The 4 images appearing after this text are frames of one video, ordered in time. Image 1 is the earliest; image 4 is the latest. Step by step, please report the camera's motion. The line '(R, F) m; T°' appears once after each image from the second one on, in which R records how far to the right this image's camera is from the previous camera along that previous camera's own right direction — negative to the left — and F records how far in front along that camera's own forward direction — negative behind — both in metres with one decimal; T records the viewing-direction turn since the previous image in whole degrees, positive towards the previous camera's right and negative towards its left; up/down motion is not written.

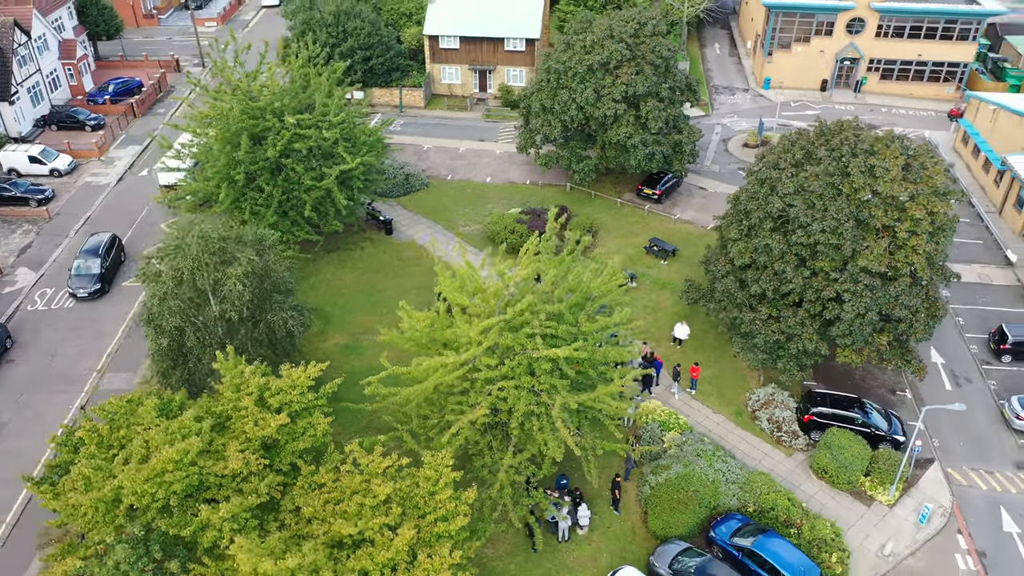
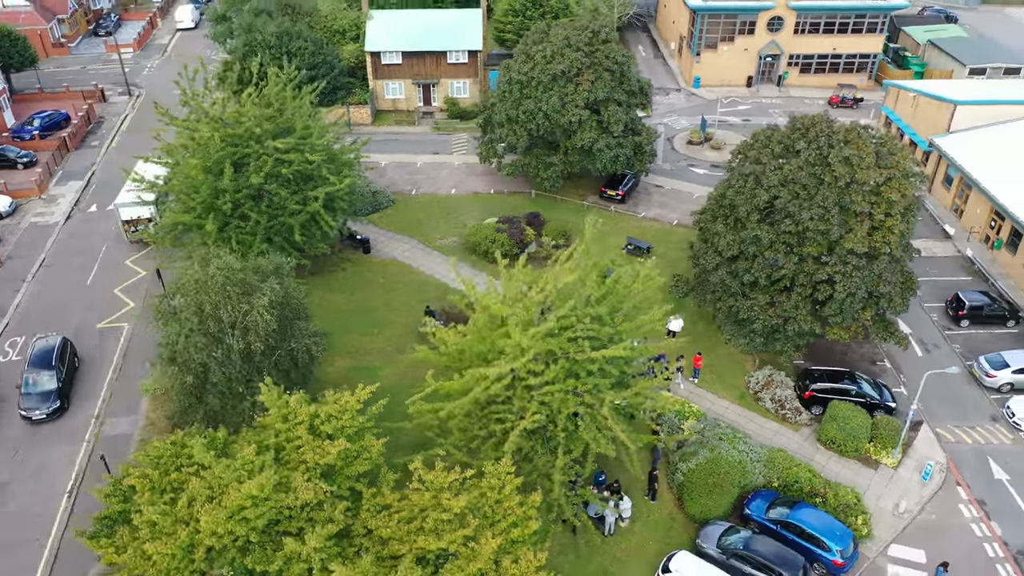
(-4.0, -0.4) m; +7°
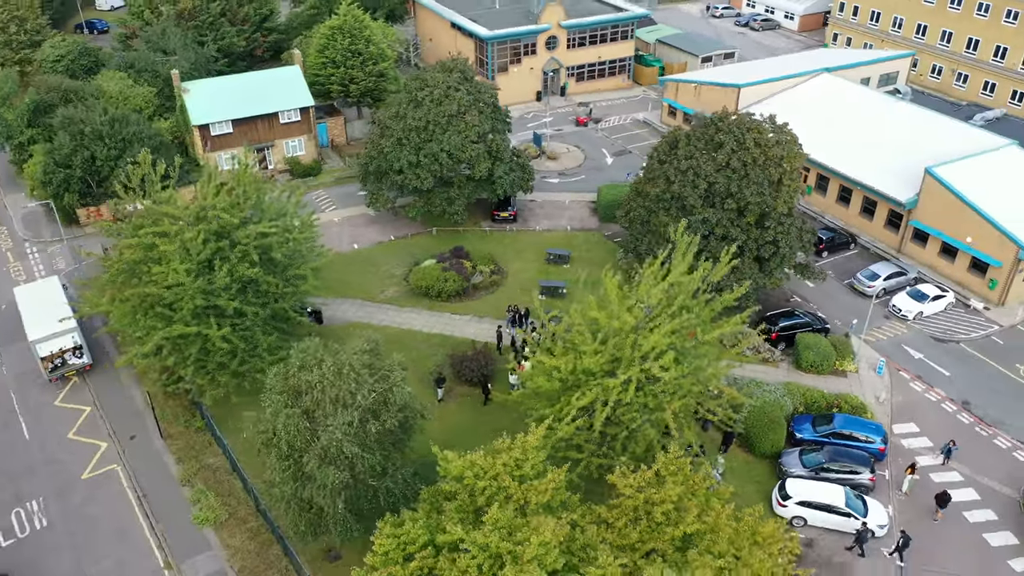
(-13.3, +0.4) m; +22°
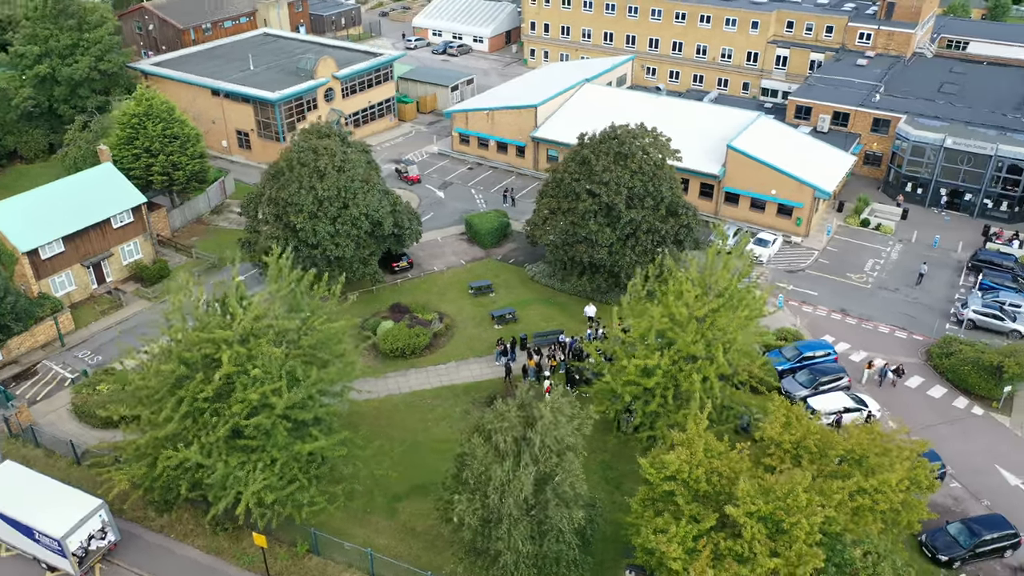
(-16.3, +1.4) m; +26°
